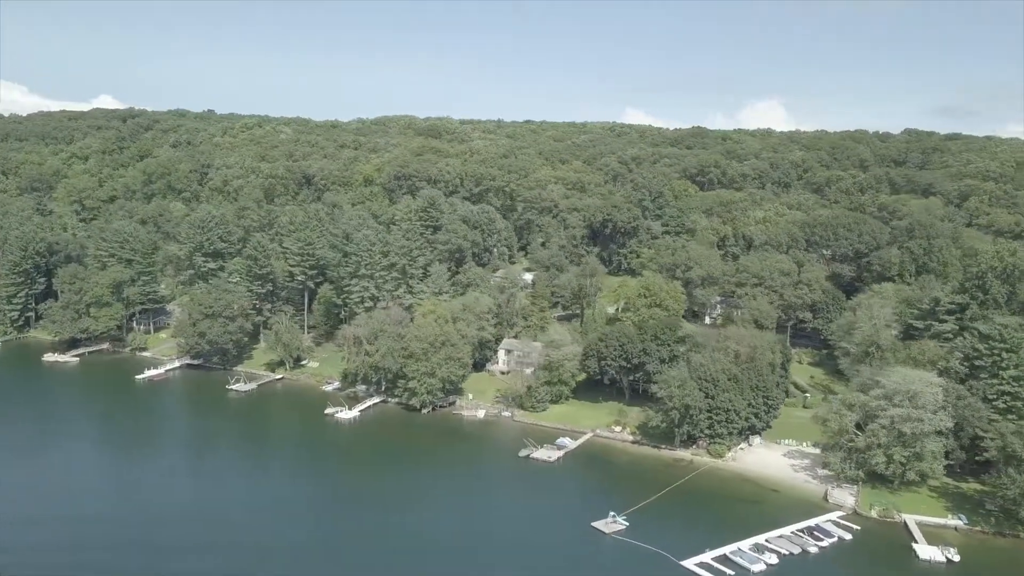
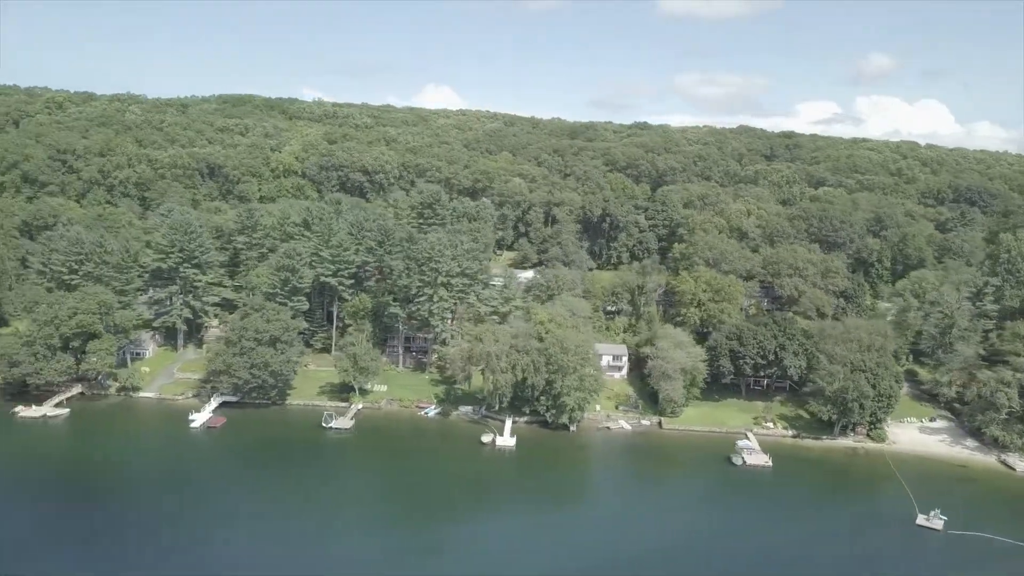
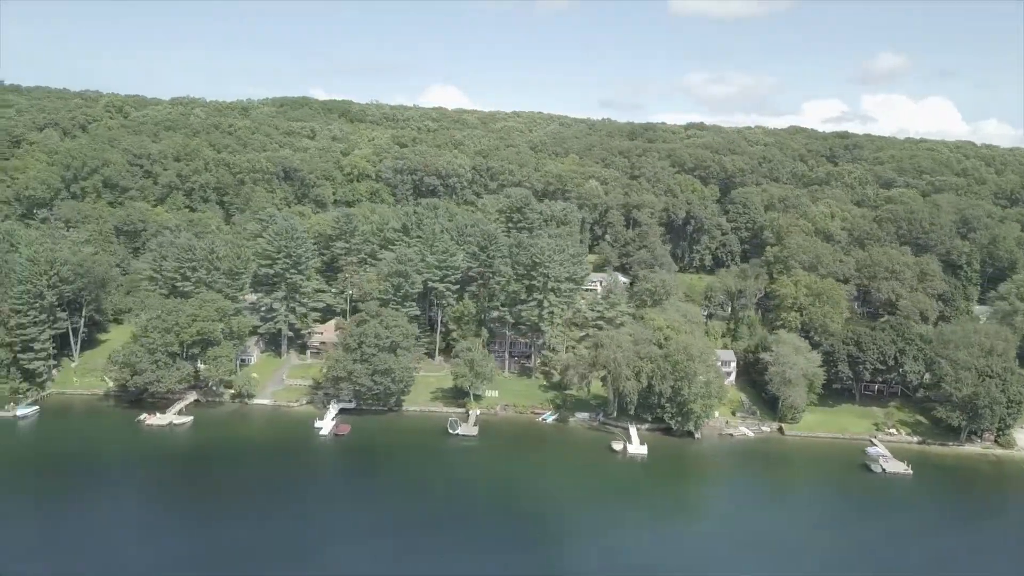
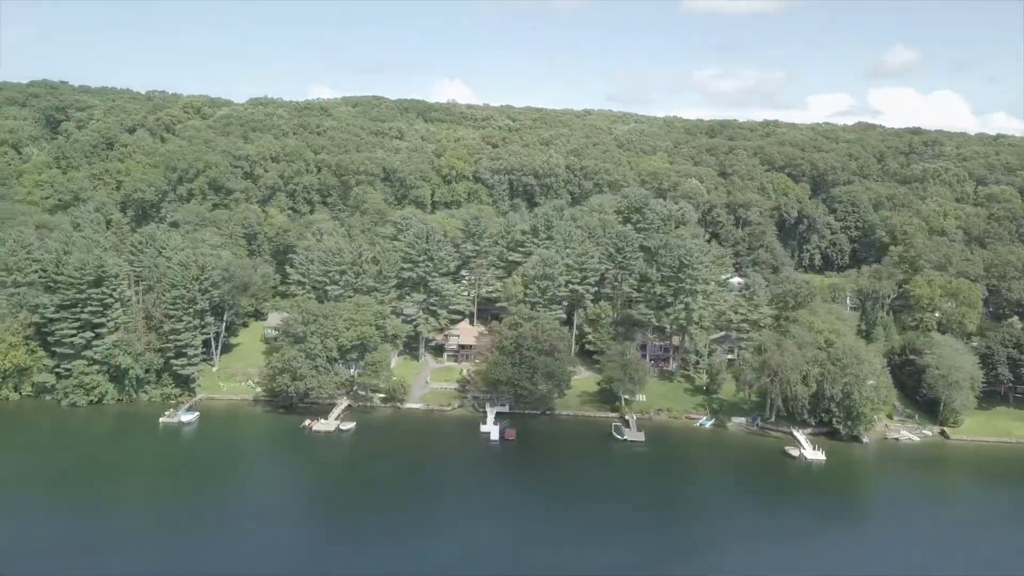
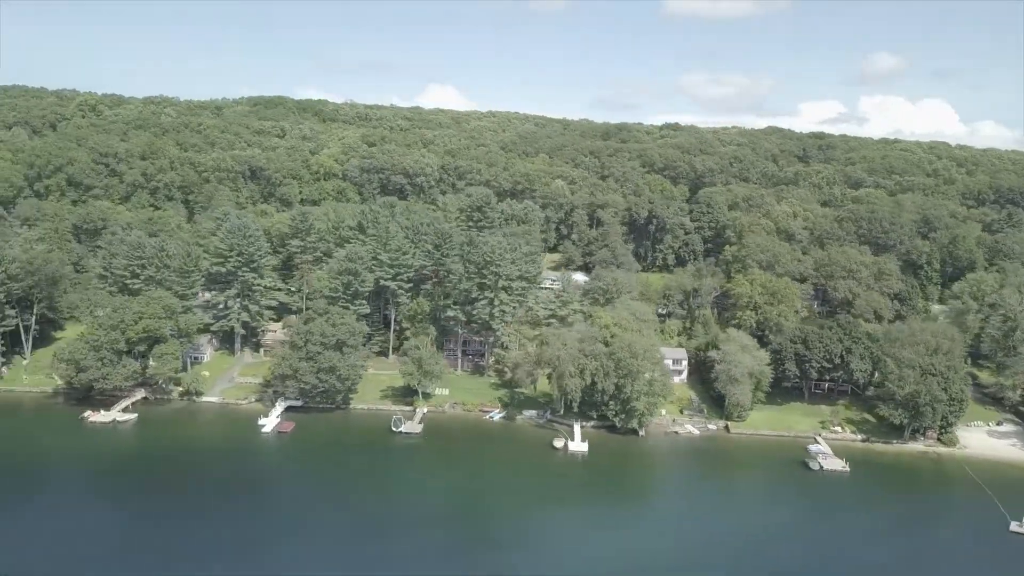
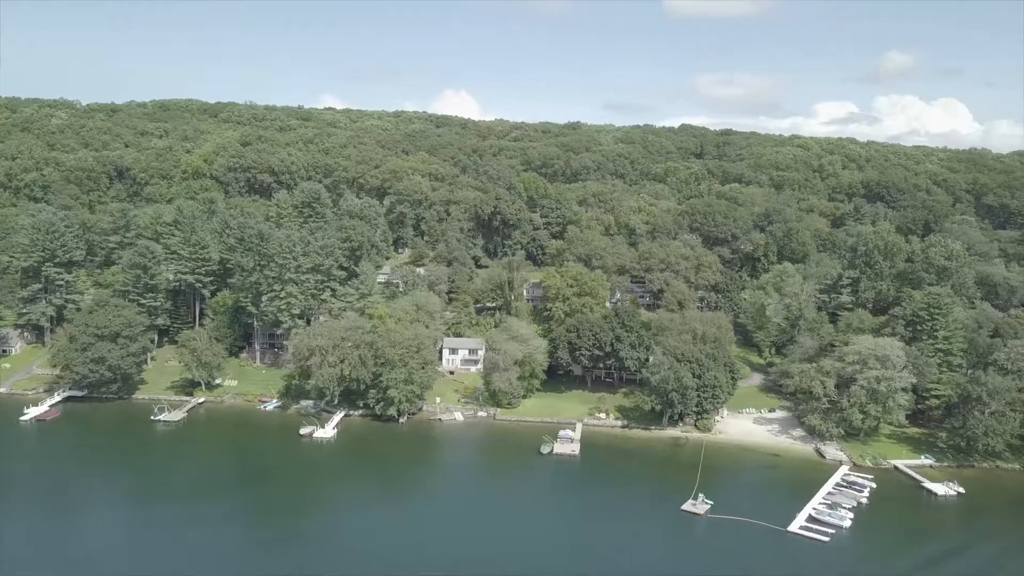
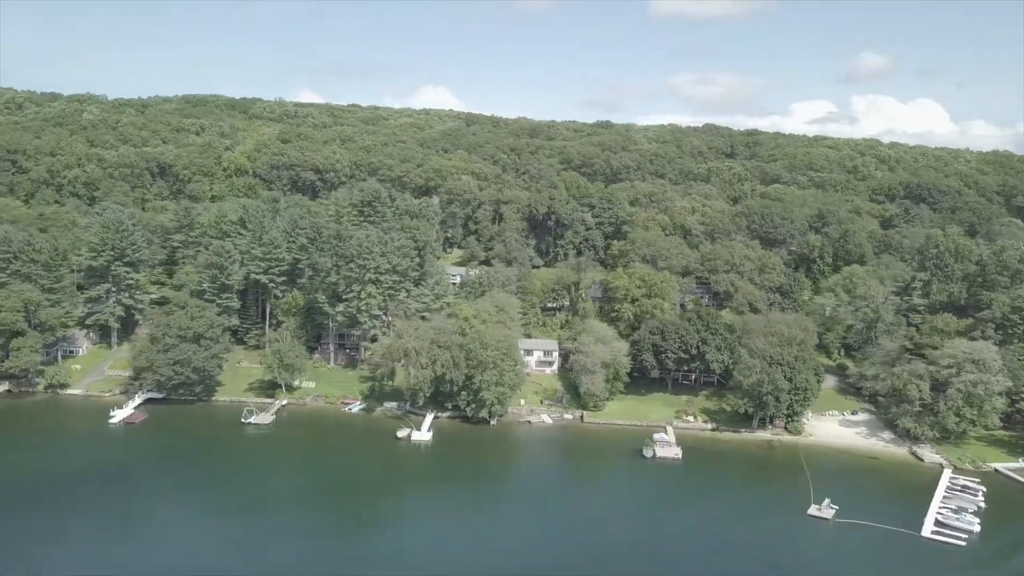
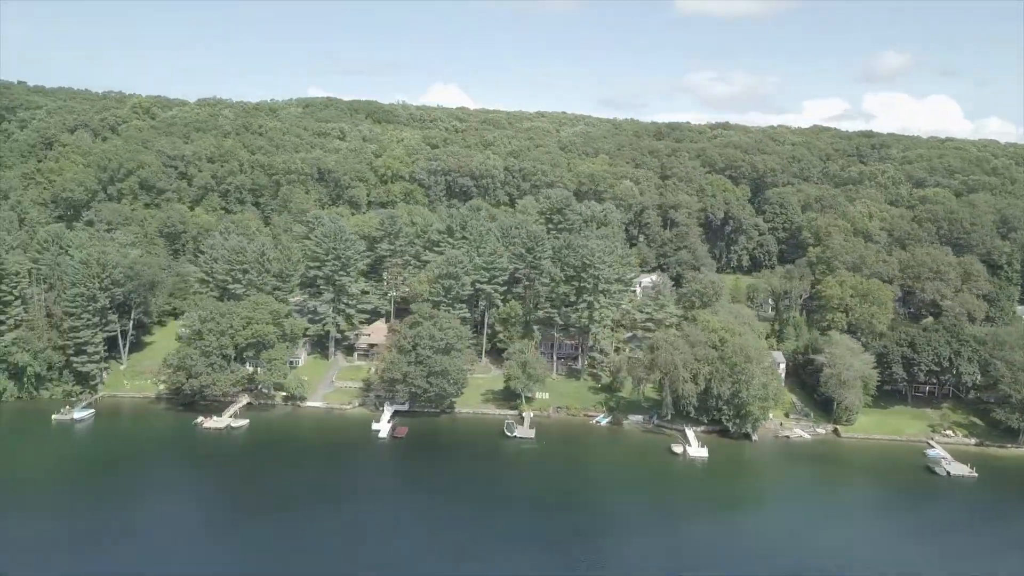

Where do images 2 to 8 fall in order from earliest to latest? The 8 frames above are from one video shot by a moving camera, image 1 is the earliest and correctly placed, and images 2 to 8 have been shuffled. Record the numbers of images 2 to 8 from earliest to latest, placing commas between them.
6, 7, 2, 5, 3, 8, 4
